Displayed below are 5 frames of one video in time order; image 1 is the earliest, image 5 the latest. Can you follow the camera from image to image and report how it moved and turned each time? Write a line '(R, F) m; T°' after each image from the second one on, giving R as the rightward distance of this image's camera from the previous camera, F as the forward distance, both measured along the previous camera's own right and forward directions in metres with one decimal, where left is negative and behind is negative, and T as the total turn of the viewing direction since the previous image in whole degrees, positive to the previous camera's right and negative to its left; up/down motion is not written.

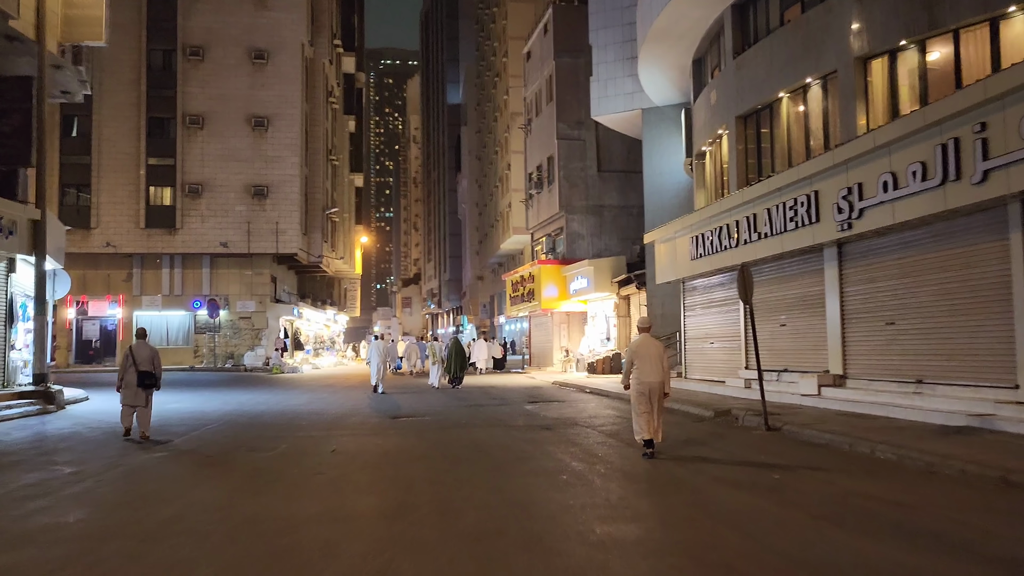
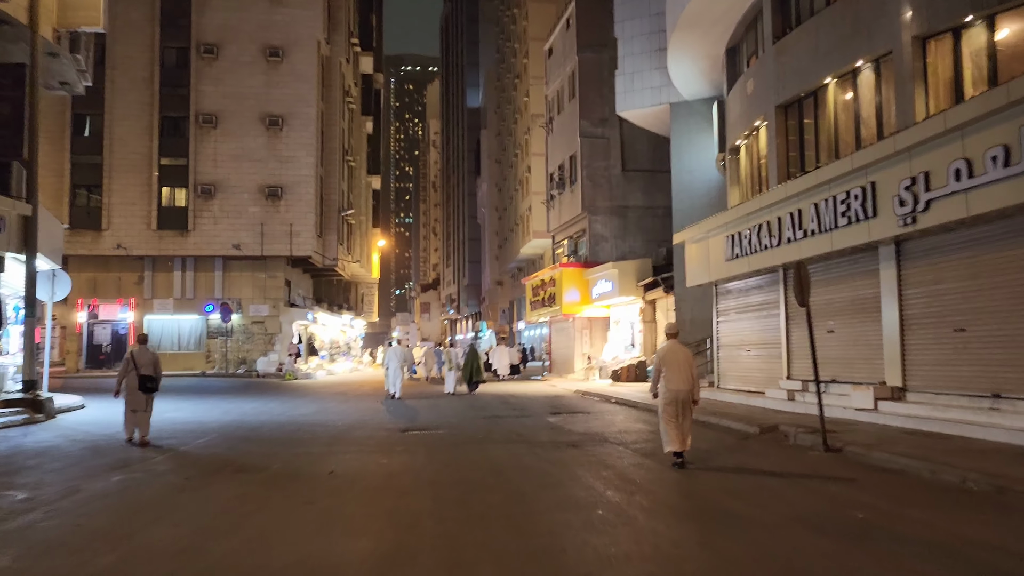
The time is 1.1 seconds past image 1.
(0.0, +1.3) m; -1°
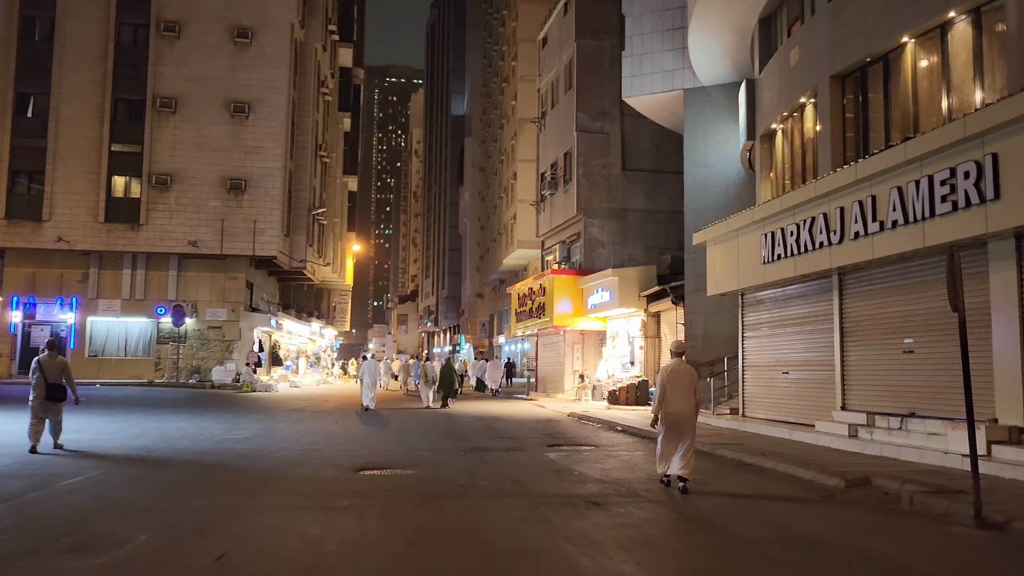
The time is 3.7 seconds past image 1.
(-0.2, +3.4) m; +1°
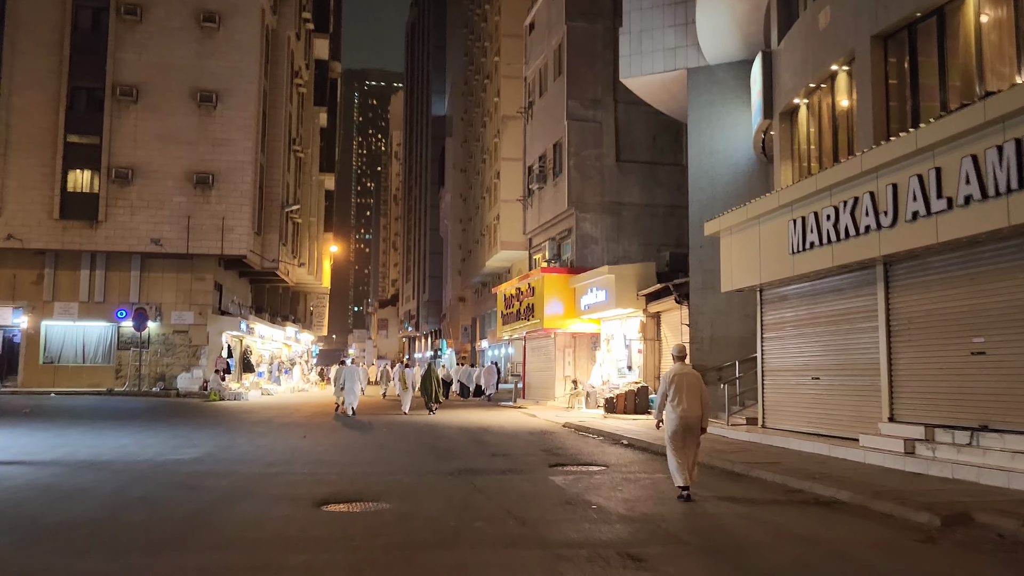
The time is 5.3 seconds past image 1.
(-0.2, +2.1) m; +1°
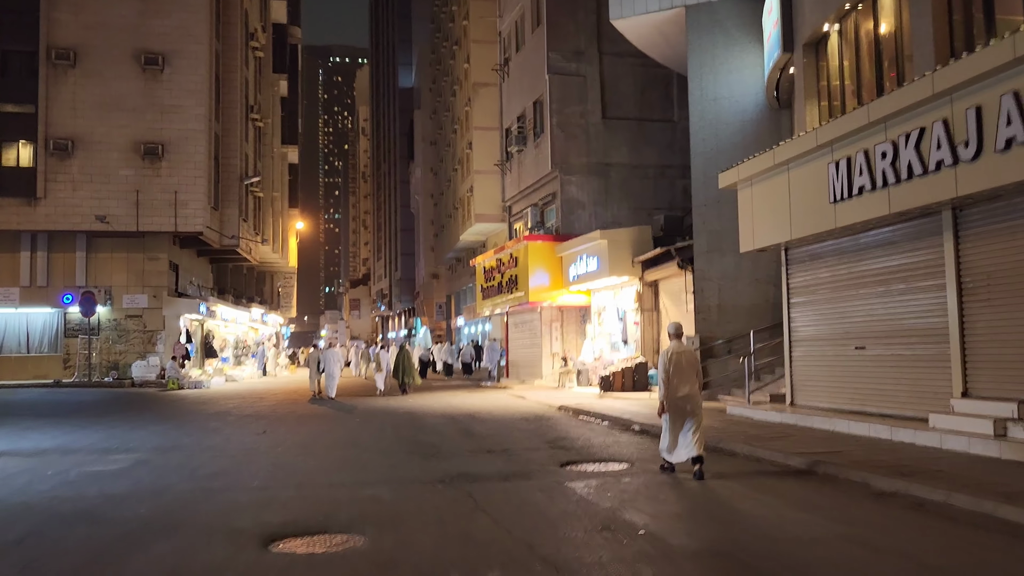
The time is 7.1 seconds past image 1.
(-0.3, +2.2) m; +2°
